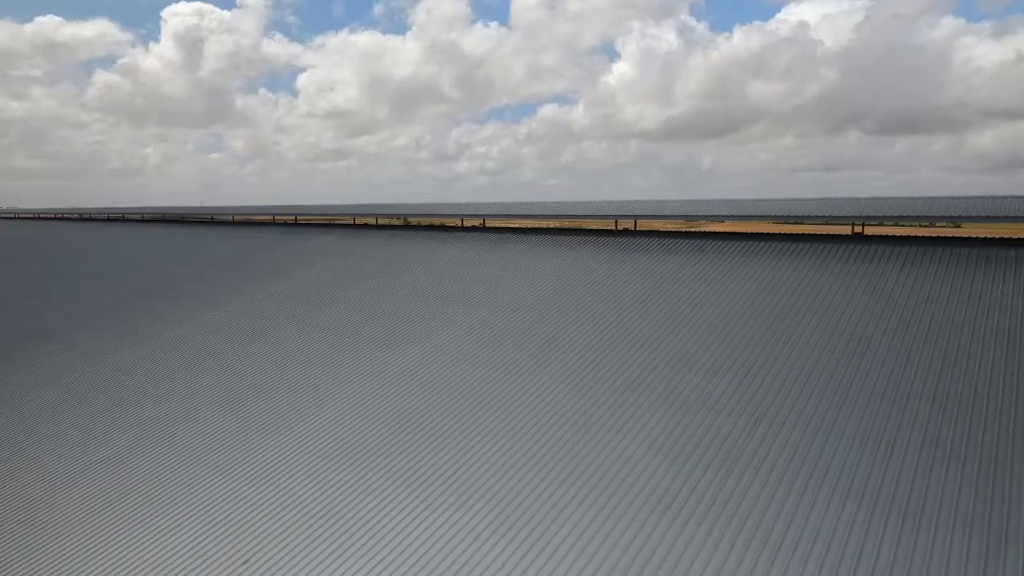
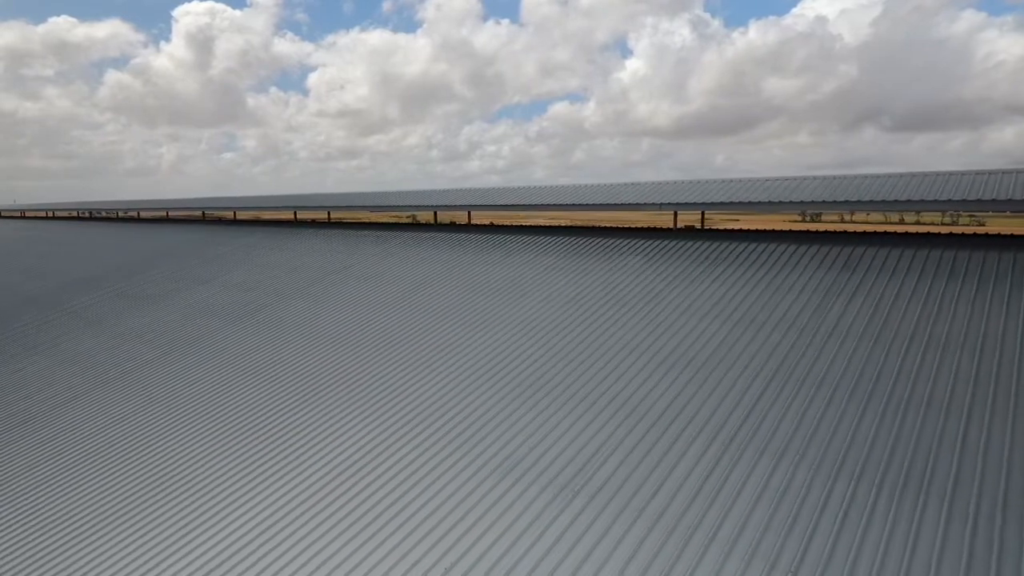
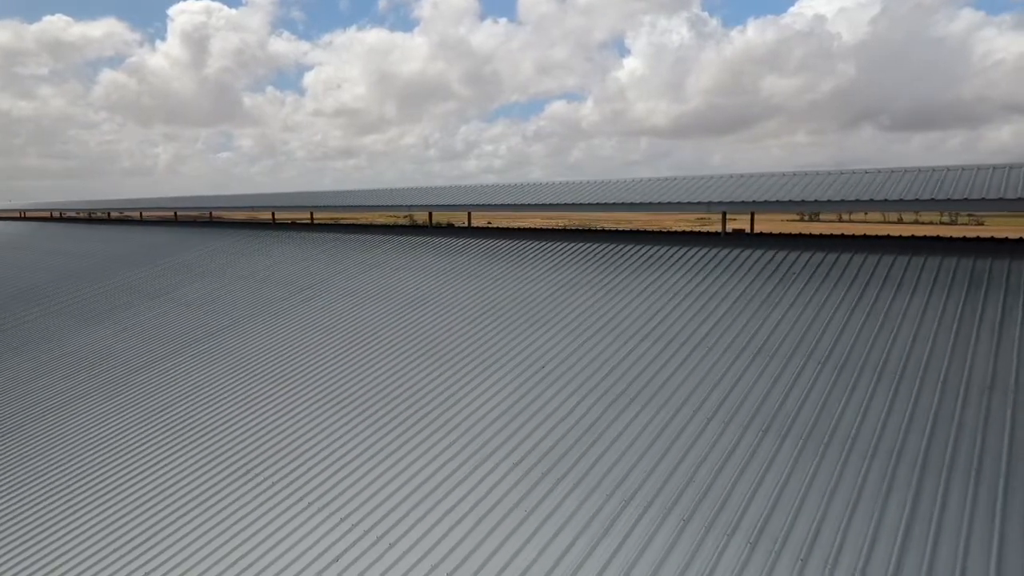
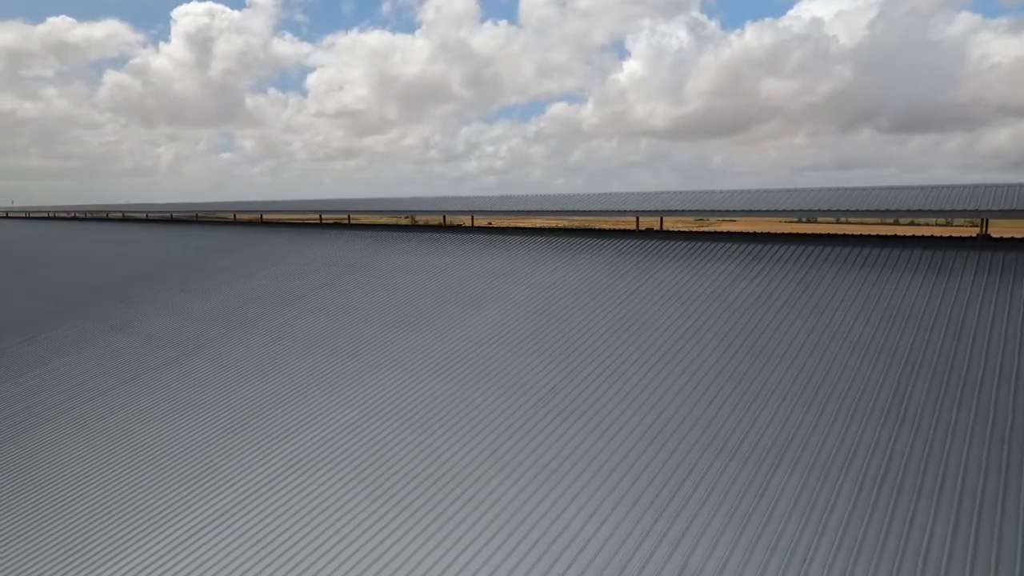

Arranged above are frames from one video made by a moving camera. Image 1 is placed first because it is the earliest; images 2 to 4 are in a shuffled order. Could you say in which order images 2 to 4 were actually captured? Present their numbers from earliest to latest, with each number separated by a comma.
4, 2, 3
